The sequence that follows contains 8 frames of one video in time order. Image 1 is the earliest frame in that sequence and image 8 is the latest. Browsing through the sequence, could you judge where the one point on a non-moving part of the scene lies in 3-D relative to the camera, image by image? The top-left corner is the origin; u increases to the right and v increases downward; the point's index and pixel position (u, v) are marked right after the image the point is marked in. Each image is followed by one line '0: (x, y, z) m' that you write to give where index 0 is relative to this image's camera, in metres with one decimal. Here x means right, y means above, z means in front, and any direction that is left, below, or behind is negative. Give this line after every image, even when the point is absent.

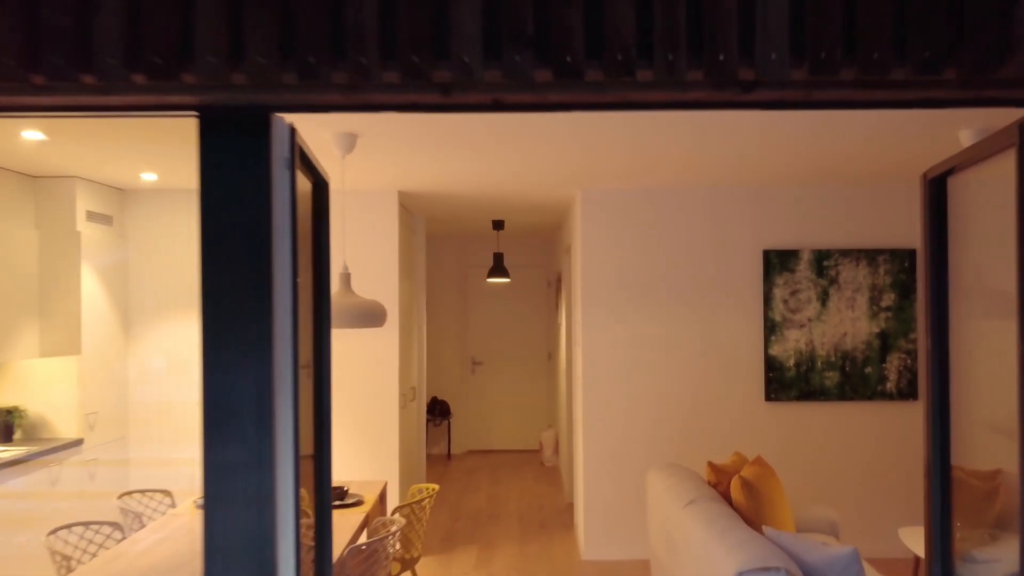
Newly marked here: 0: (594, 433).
0: (+0.6, -1.0, +4.2) m
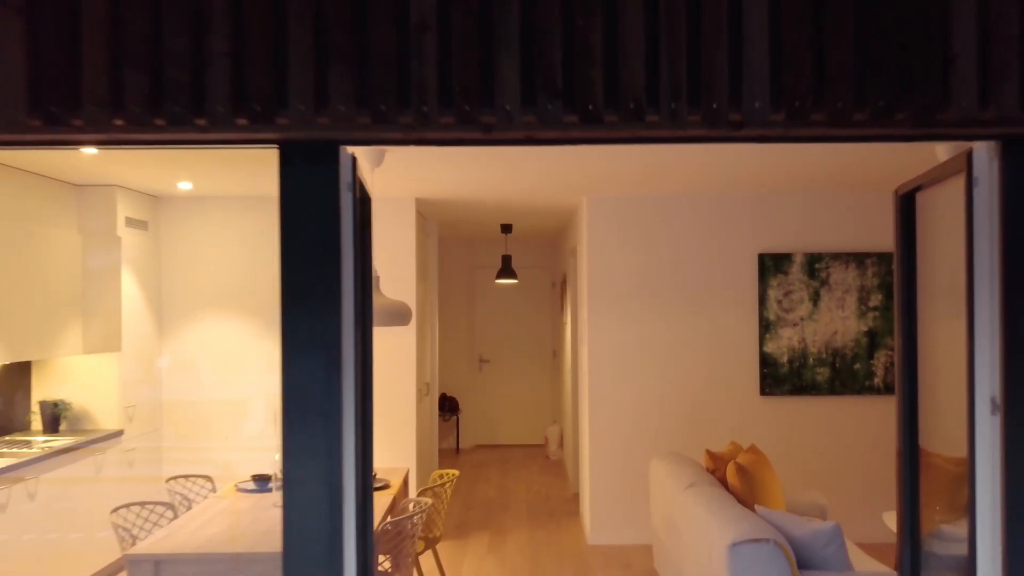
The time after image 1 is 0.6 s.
0: (+0.7, -1.1, +4.4) m
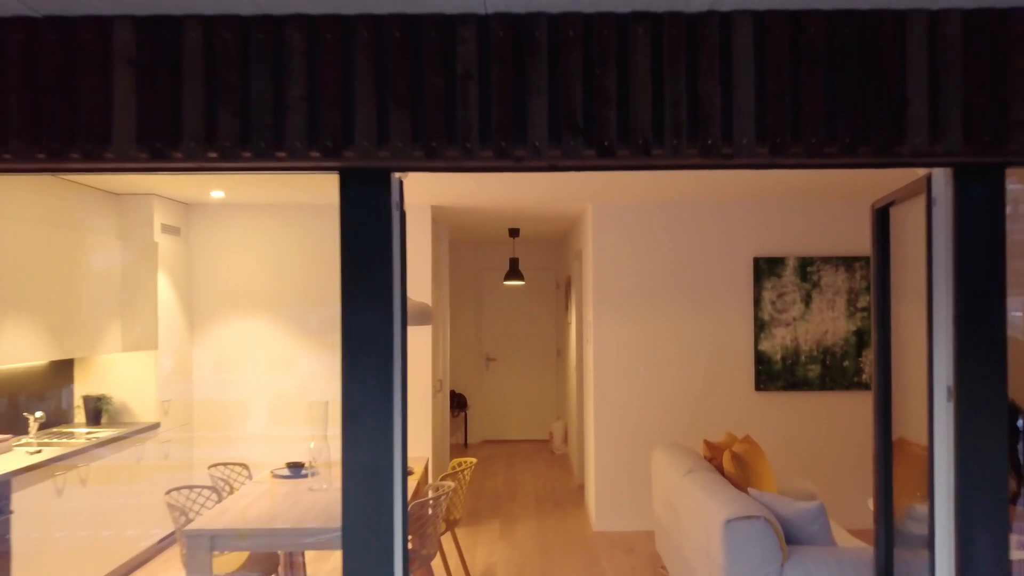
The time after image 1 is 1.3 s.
0: (+0.7, -1.1, +4.7) m
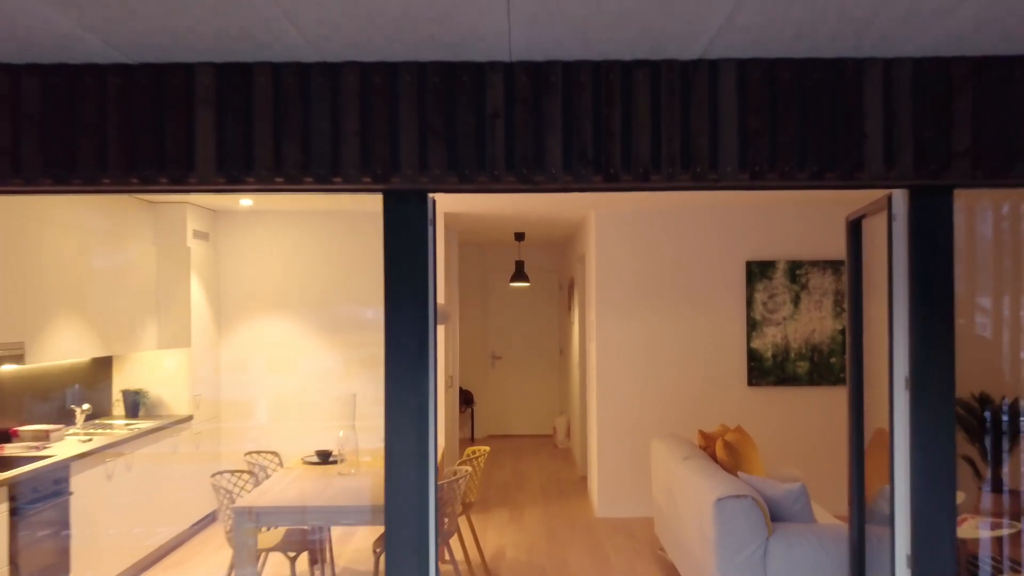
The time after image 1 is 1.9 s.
0: (+0.8, -1.1, +5.0) m
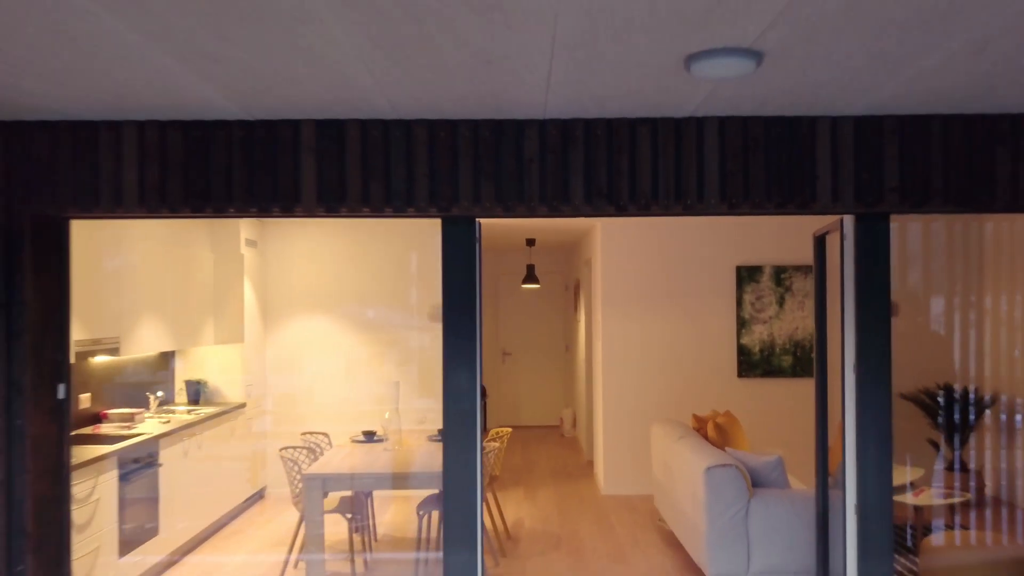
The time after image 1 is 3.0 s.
0: (+1.0, -1.1, +5.6) m
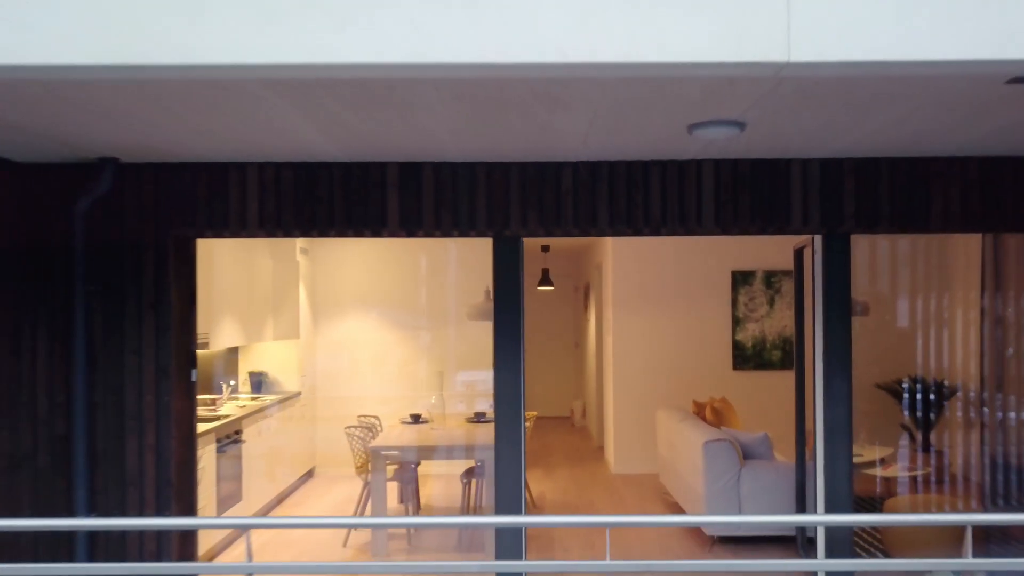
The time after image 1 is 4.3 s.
0: (+1.2, -1.1, +6.3) m
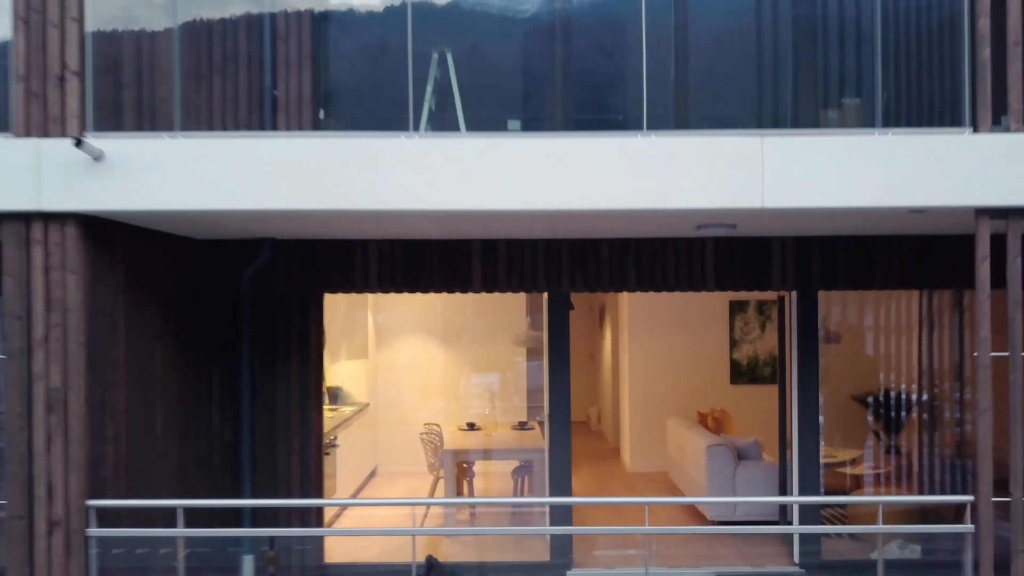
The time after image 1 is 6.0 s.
0: (+1.6, -1.5, +7.4) m
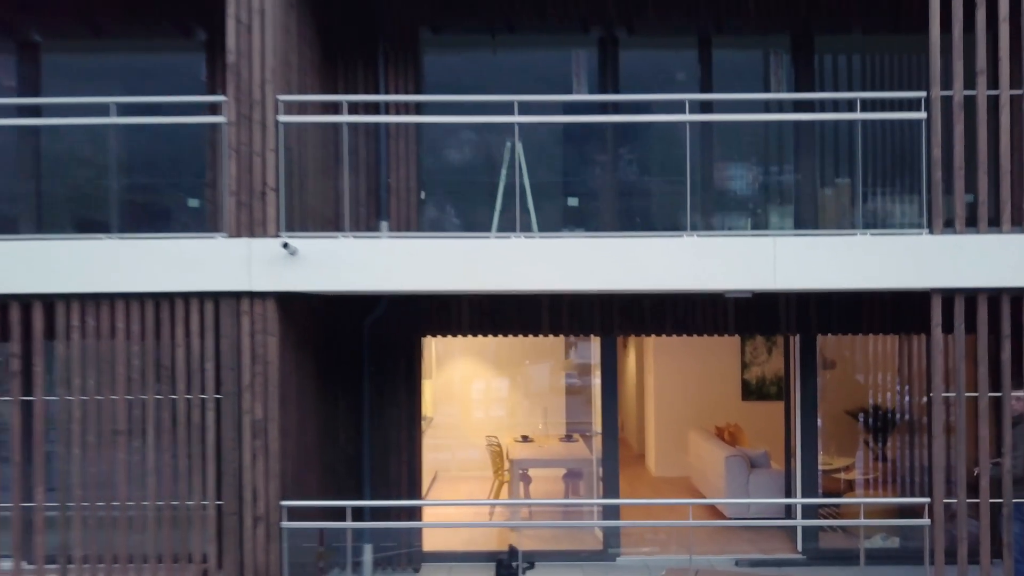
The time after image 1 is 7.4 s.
0: (+2.2, -1.9, +8.6) m
